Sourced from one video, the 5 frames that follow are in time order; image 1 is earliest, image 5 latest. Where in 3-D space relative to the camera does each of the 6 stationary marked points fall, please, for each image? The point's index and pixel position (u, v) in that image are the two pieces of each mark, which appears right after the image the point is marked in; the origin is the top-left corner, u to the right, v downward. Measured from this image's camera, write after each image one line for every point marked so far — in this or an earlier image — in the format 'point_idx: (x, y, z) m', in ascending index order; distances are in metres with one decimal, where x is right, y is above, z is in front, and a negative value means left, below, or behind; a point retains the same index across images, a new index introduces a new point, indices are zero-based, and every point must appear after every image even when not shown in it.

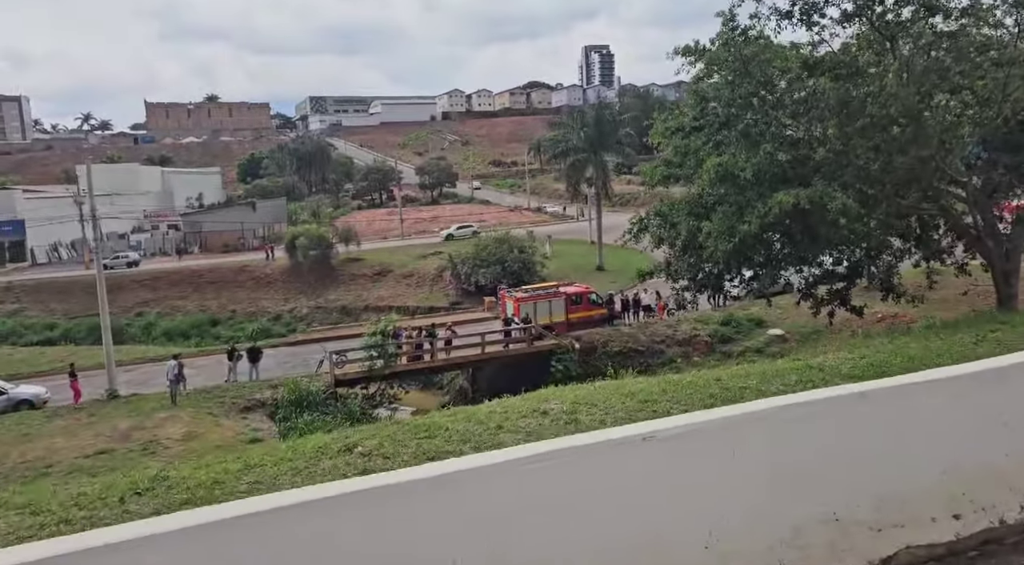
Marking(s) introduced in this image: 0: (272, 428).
0: (-4.8, -2.9, +17.2) m
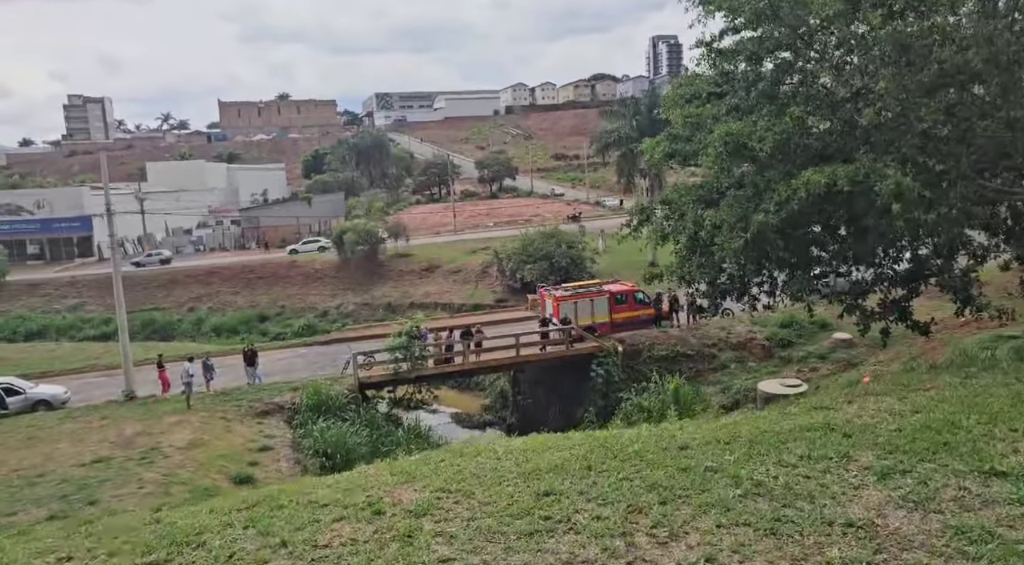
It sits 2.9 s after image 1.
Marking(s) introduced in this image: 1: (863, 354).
0: (-4.3, -2.9, +16.1) m
1: (+8.1, -1.7, +19.7) m
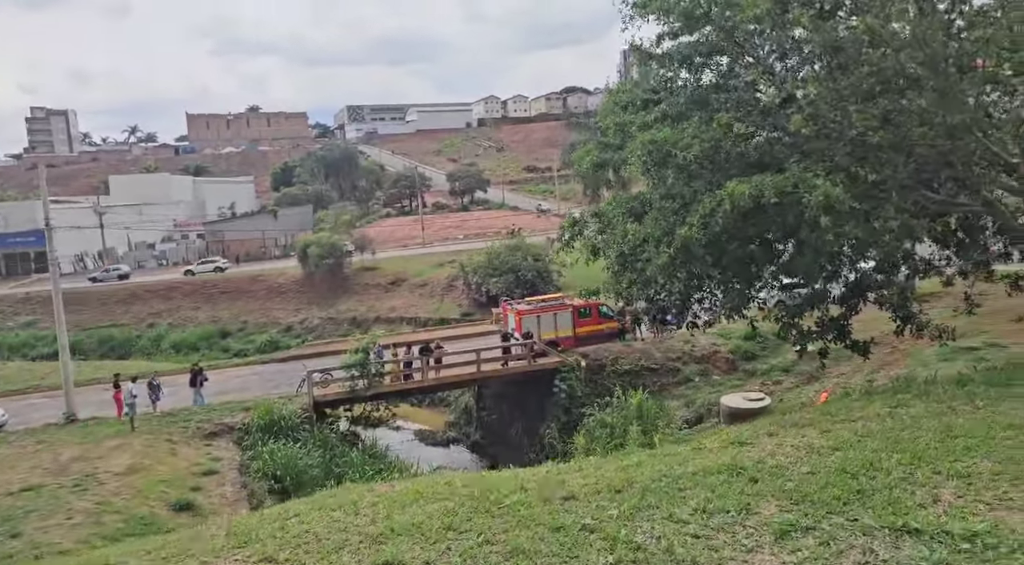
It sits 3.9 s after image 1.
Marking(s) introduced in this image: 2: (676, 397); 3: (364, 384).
0: (-5.1, -3.2, +15.5) m
1: (+7.2, -1.9, +19.6) m
2: (+3.8, -2.7, +19.8) m
3: (-3.3, -2.2, +18.6) m
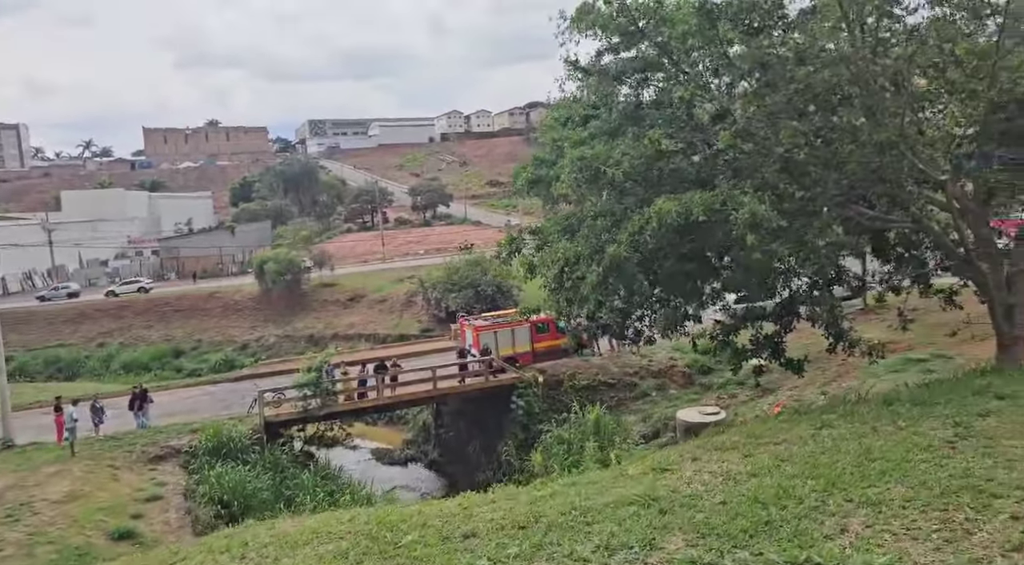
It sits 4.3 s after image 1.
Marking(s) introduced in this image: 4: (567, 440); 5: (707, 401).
0: (-5.9, -3.5, +15.1) m
1: (+6.2, -2.3, +19.6) m
2: (+2.8, -3.0, +19.7) m
3: (-4.2, -2.6, +18.3) m
4: (+1.2, -3.4, +18.1) m
5: (+4.4, -2.7, +19.1) m
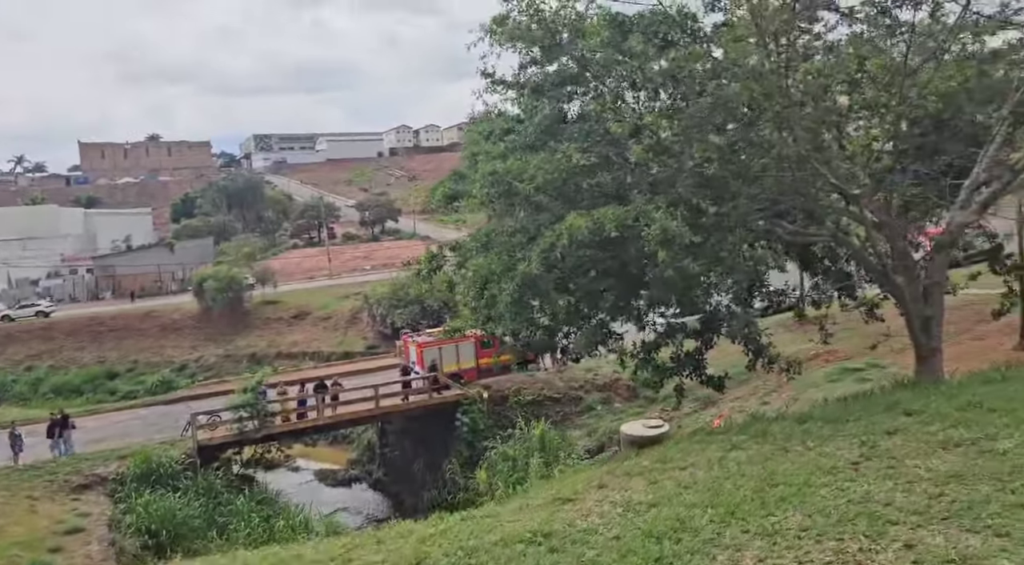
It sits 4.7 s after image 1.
0: (-6.9, -3.9, +14.4) m
1: (+4.9, -2.5, +19.7) m
2: (+1.5, -3.4, +19.6) m
3: (-5.4, -3.0, +17.7) m
4: (0.0, -3.7, +17.9) m
5: (+3.1, -3.0, +19.1) m
